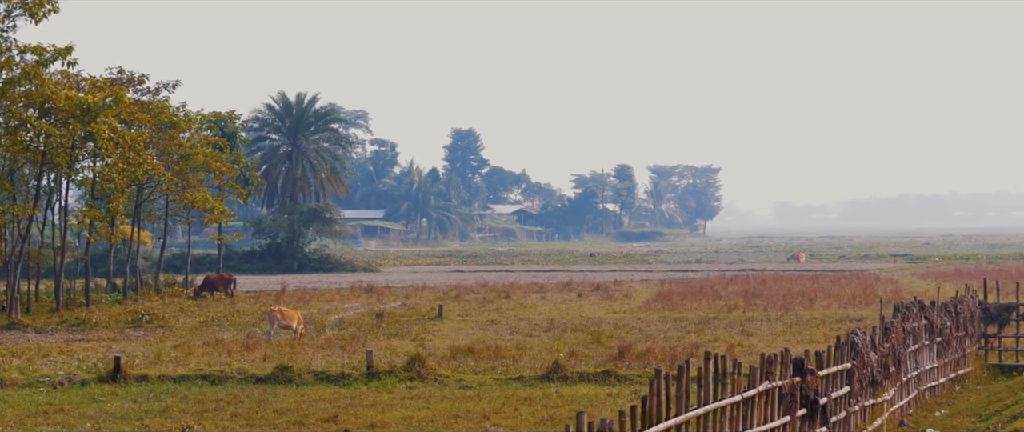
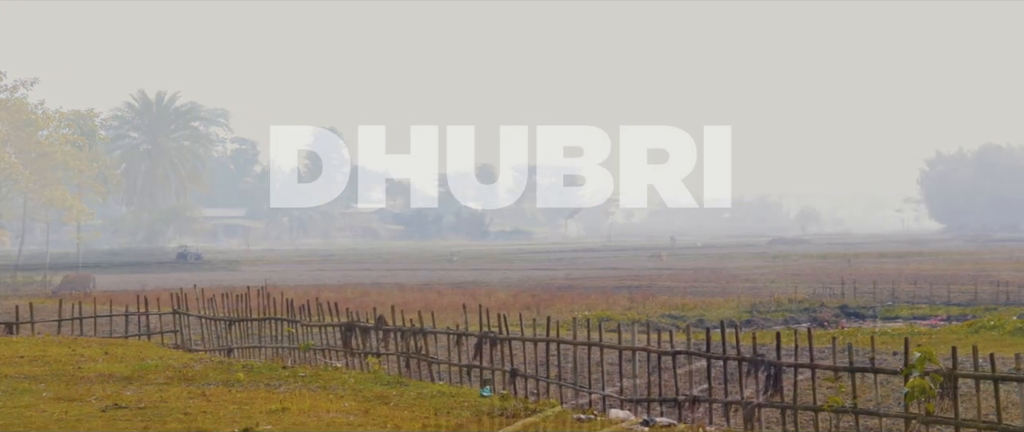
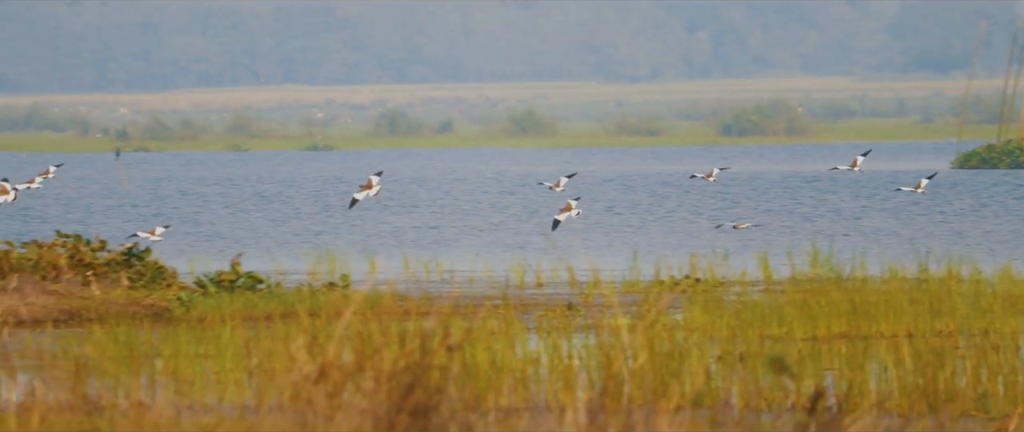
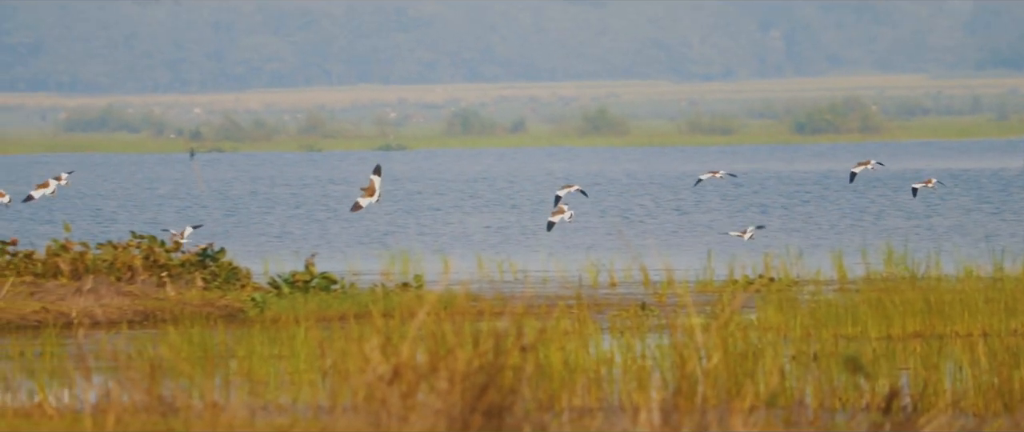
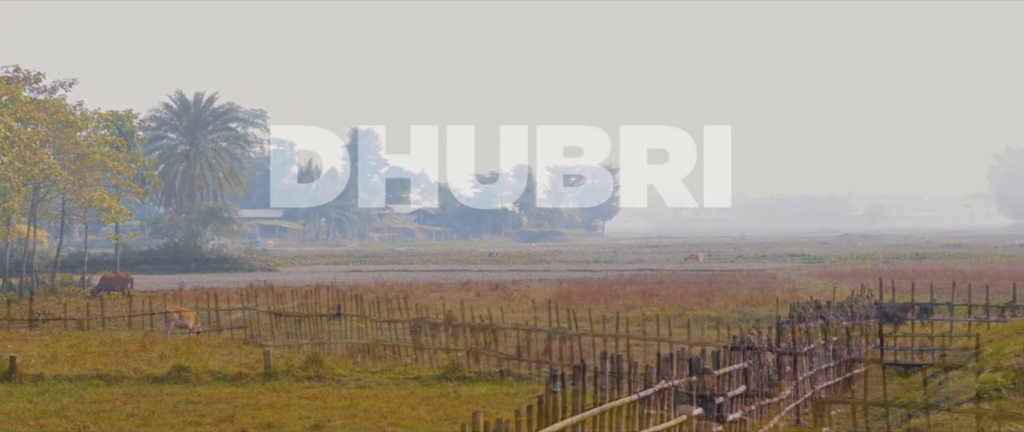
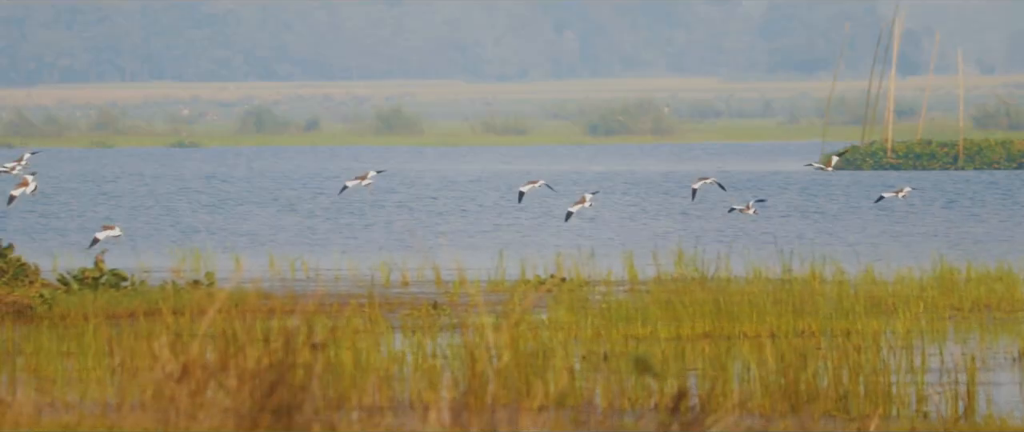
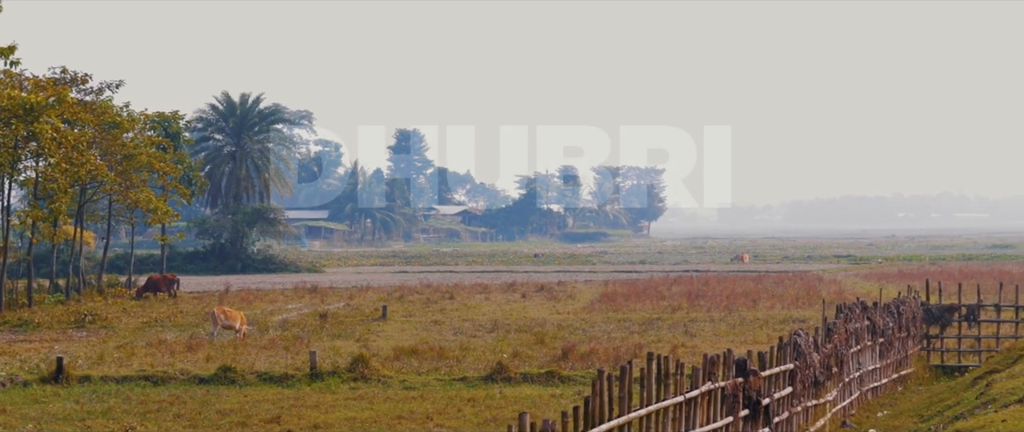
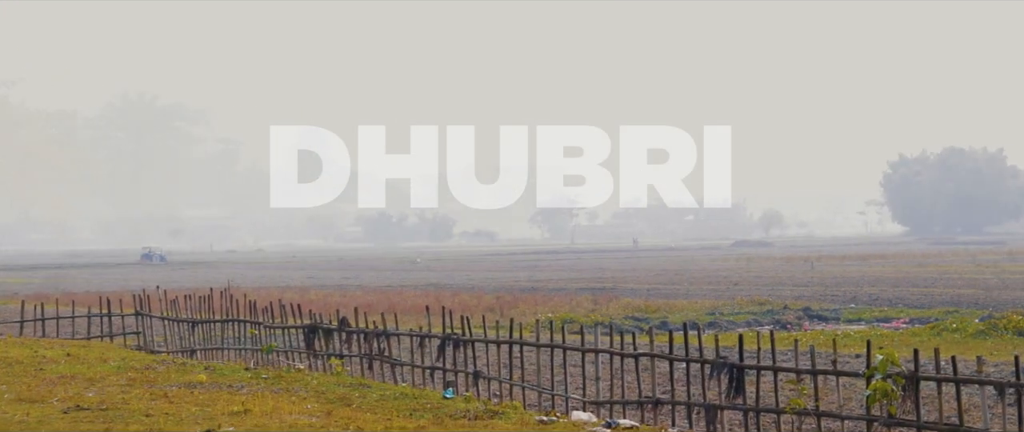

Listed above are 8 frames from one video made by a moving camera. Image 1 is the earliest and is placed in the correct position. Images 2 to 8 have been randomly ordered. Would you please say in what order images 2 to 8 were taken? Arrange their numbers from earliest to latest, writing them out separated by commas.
7, 5, 2, 8, 6, 3, 4
